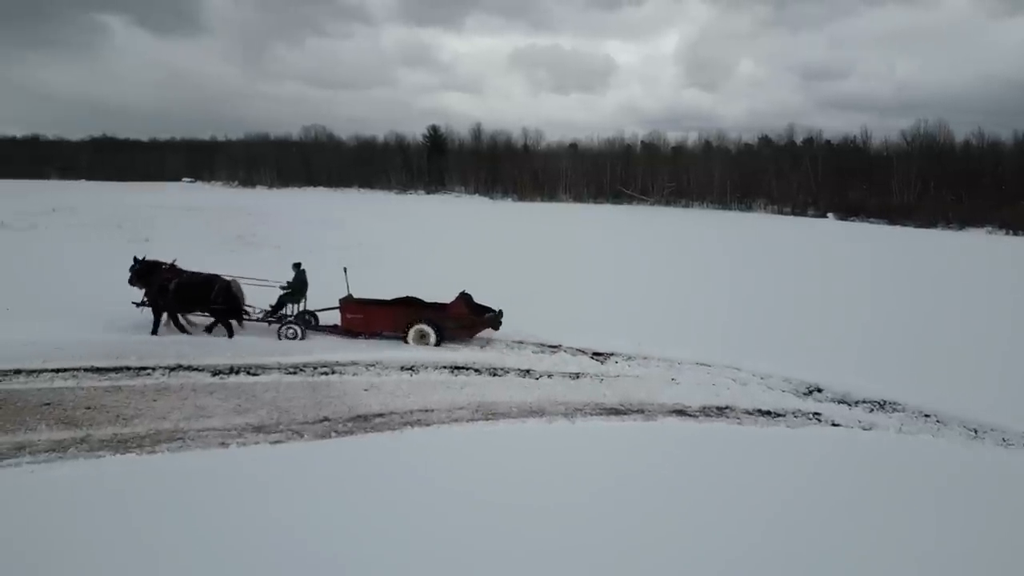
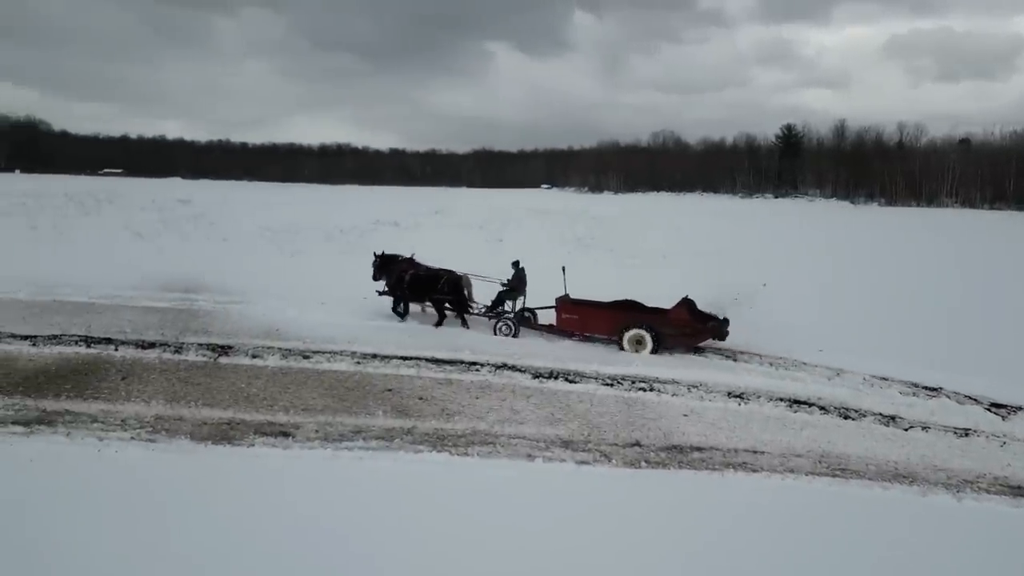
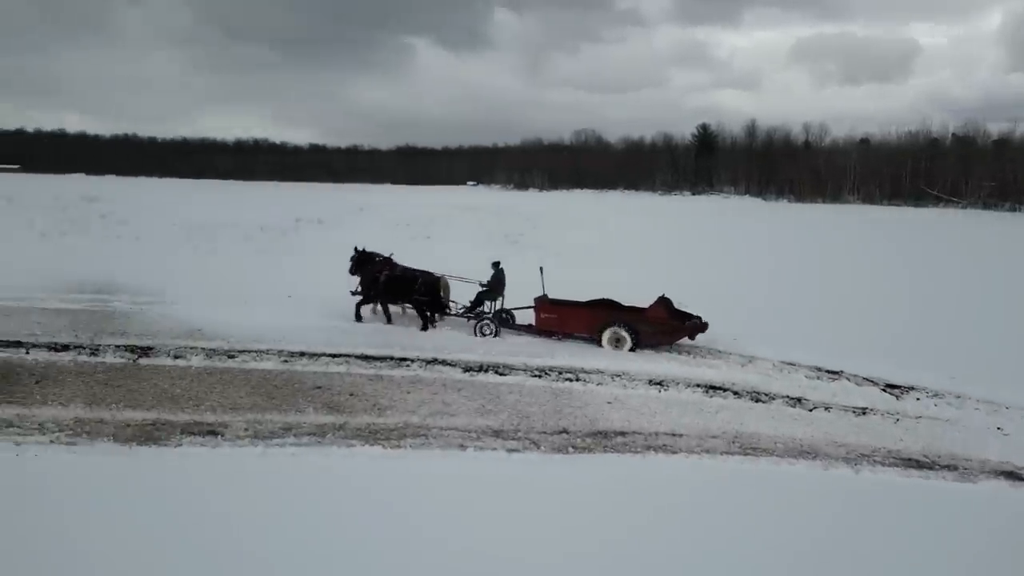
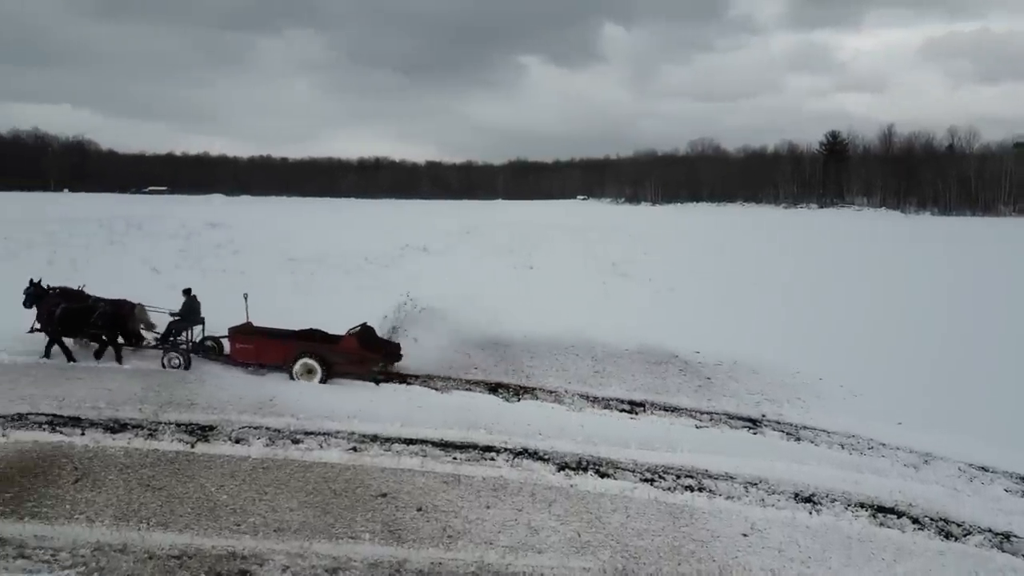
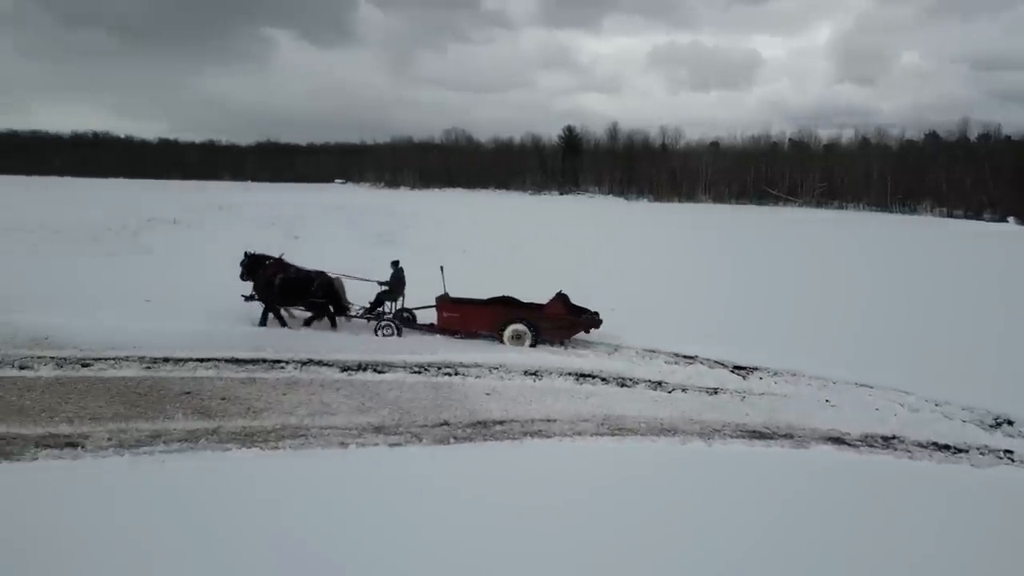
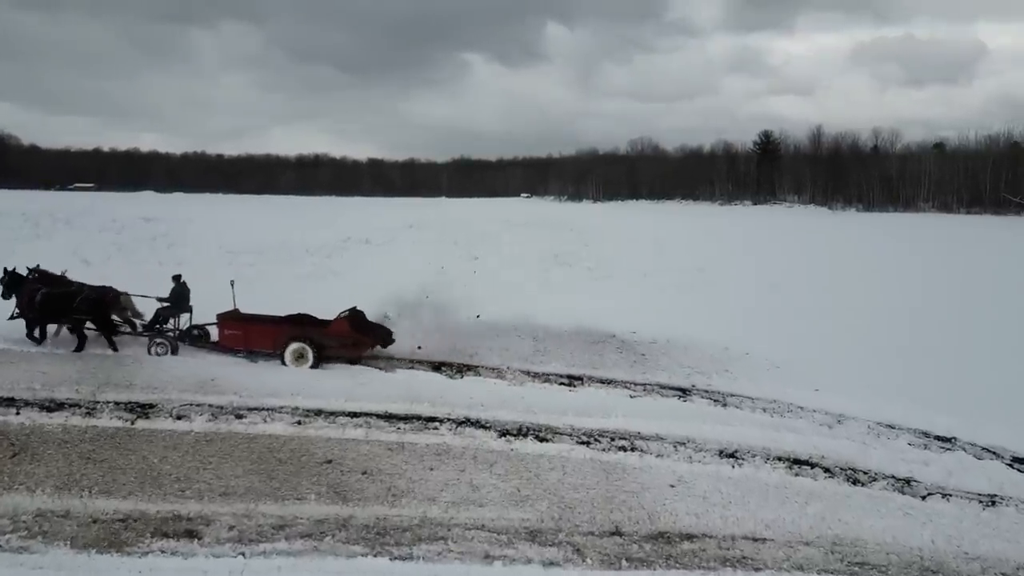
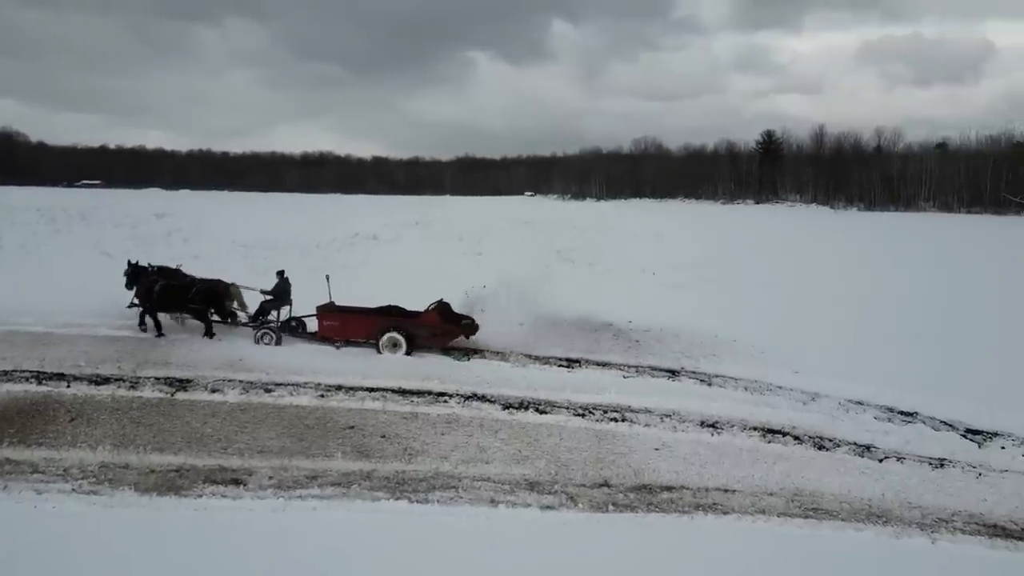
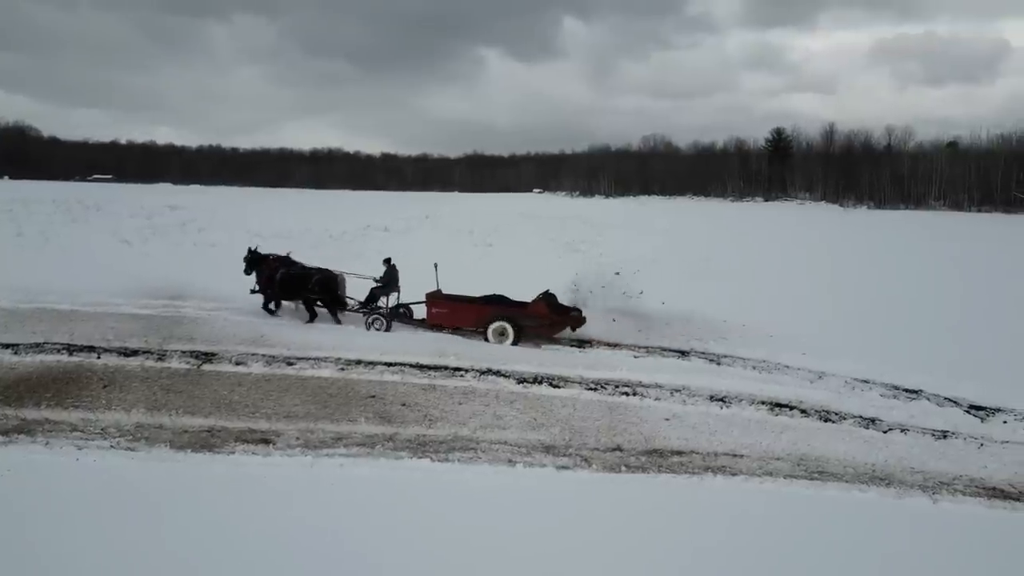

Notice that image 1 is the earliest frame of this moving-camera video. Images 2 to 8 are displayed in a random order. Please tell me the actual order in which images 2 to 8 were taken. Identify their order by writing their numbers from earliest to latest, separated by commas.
5, 3, 2, 8, 7, 6, 4
